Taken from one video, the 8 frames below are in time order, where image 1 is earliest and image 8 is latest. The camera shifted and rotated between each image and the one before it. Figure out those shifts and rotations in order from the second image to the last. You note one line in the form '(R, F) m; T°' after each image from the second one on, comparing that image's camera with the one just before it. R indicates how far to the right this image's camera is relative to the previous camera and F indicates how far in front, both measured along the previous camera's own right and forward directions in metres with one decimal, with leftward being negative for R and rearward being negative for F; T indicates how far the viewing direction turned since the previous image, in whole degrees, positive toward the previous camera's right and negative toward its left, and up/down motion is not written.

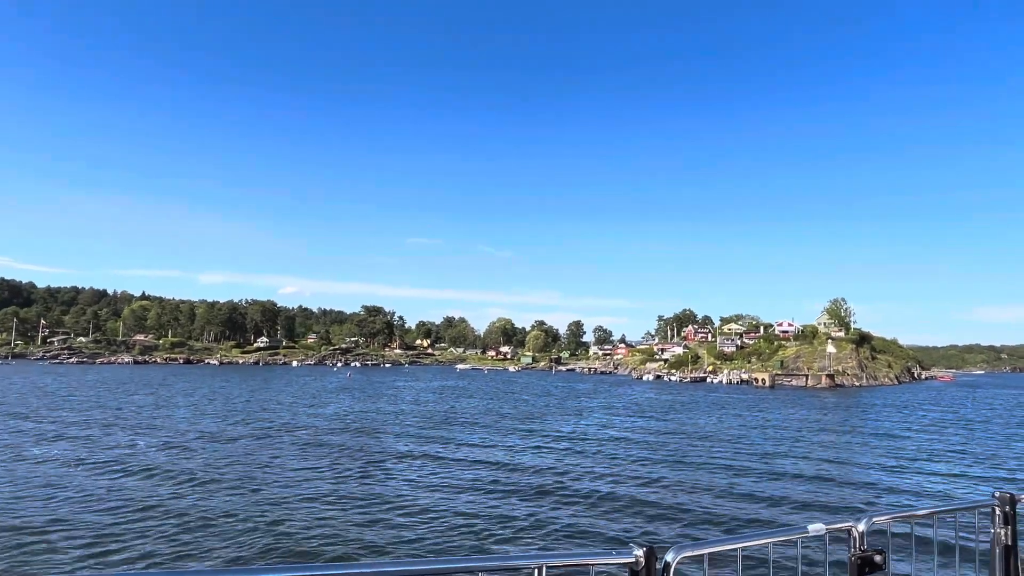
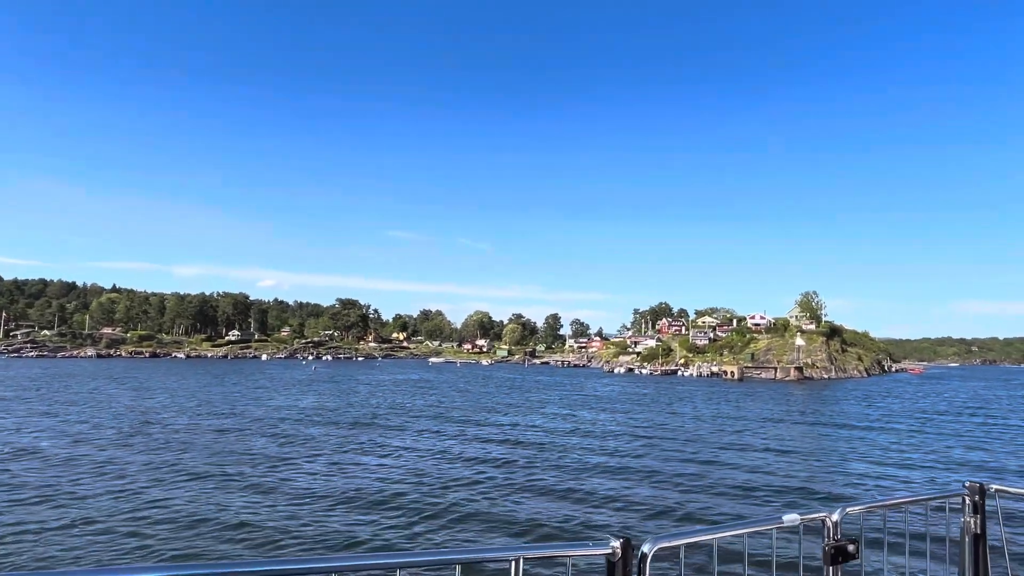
(+1.8, +0.4) m; +1°
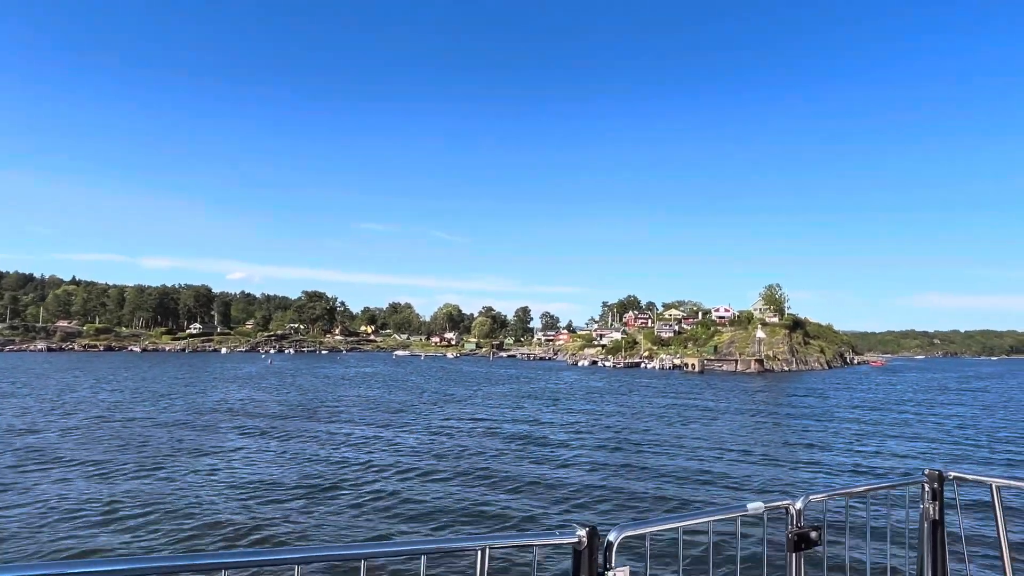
(+1.8, +0.5) m; +1°
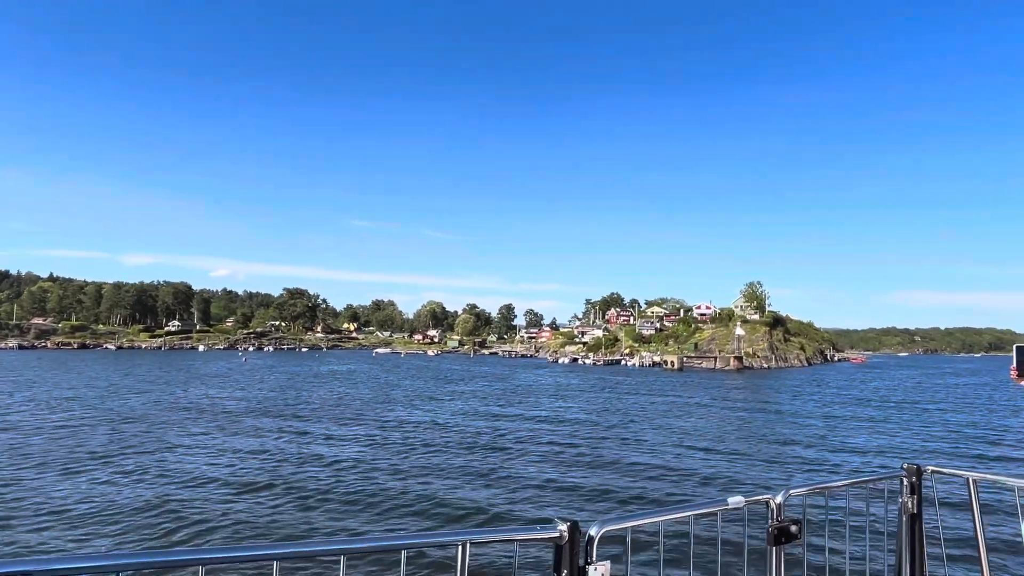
(+1.1, +0.3) m; +1°
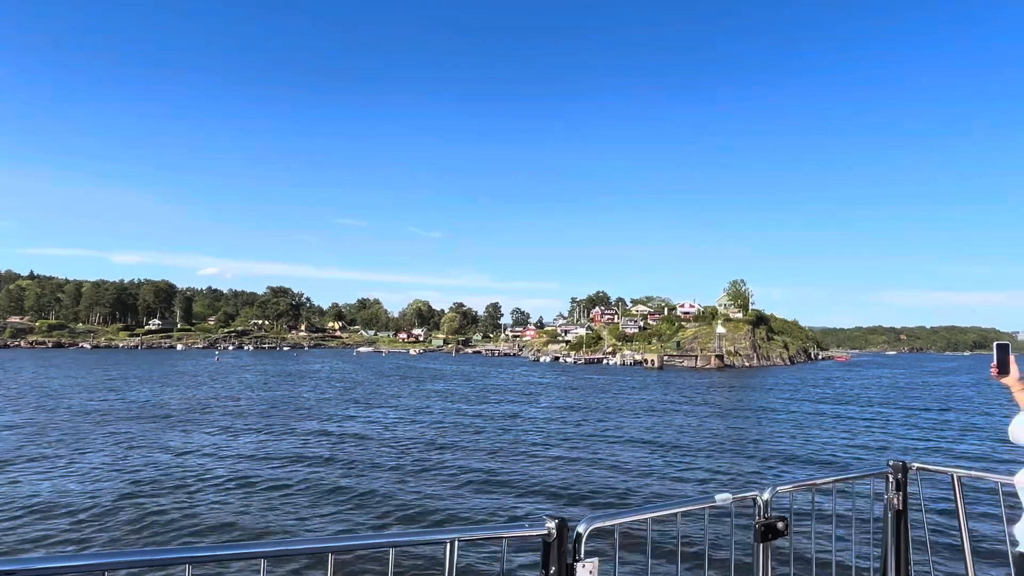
(+1.6, +0.5) m; 0°
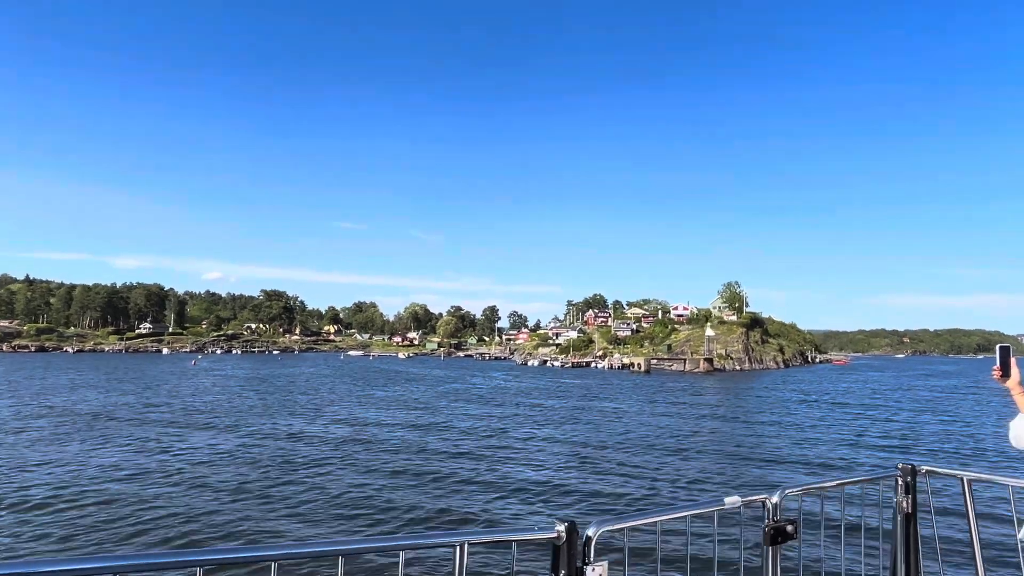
(+2.9, +1.2) m; -1°
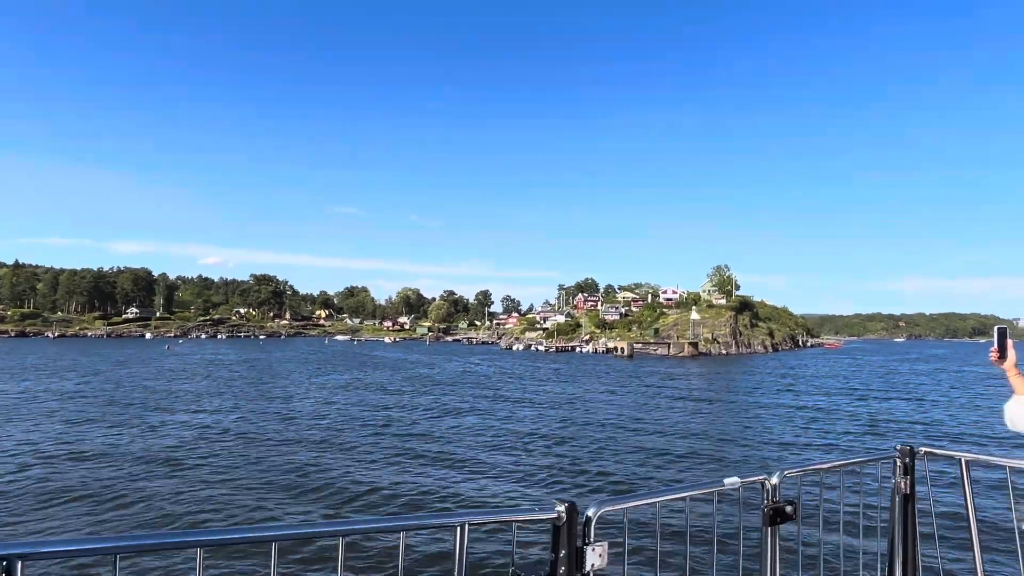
(+3.0, +1.3) m; -1°
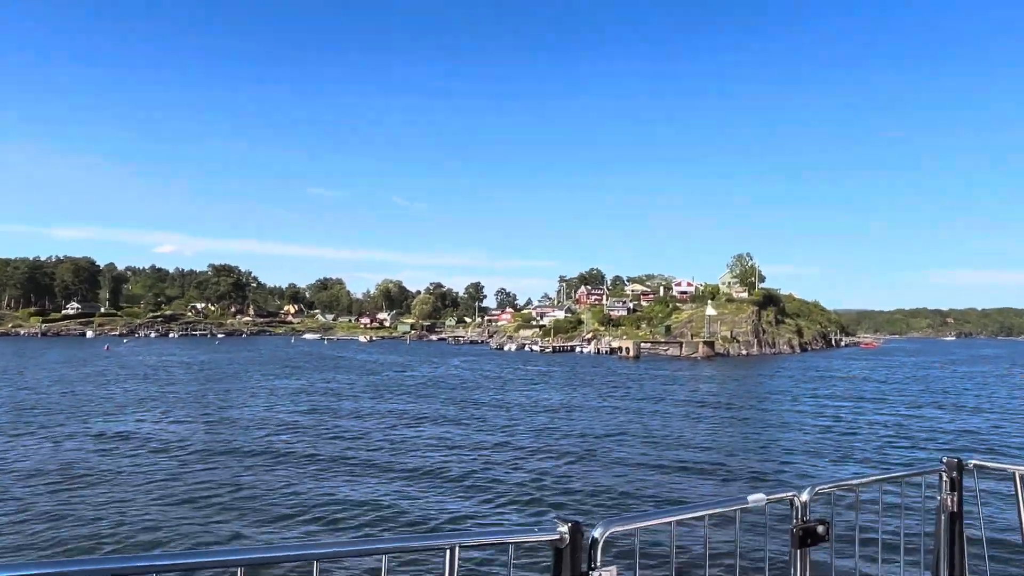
(+0.4, +9.4) m; 0°
